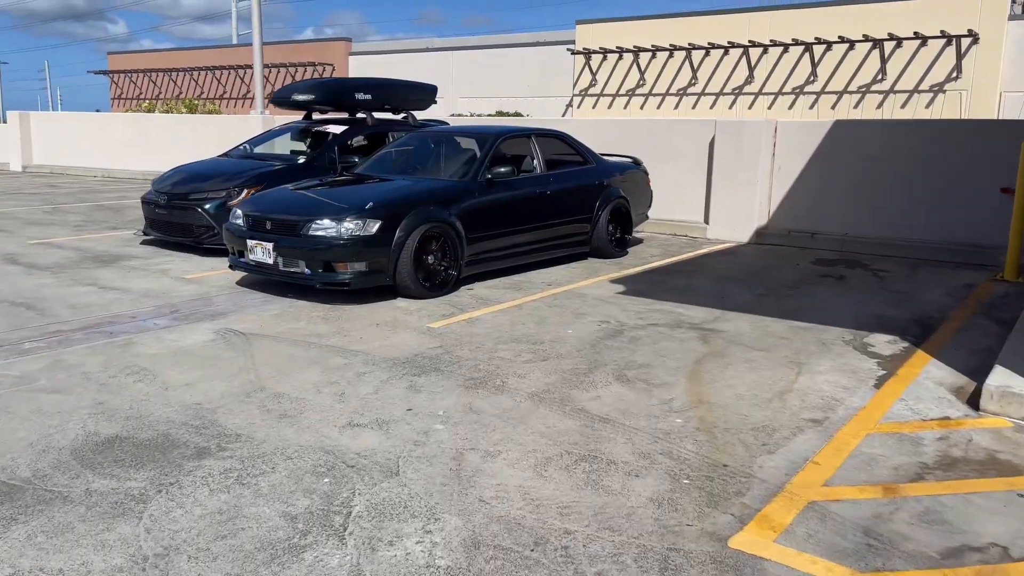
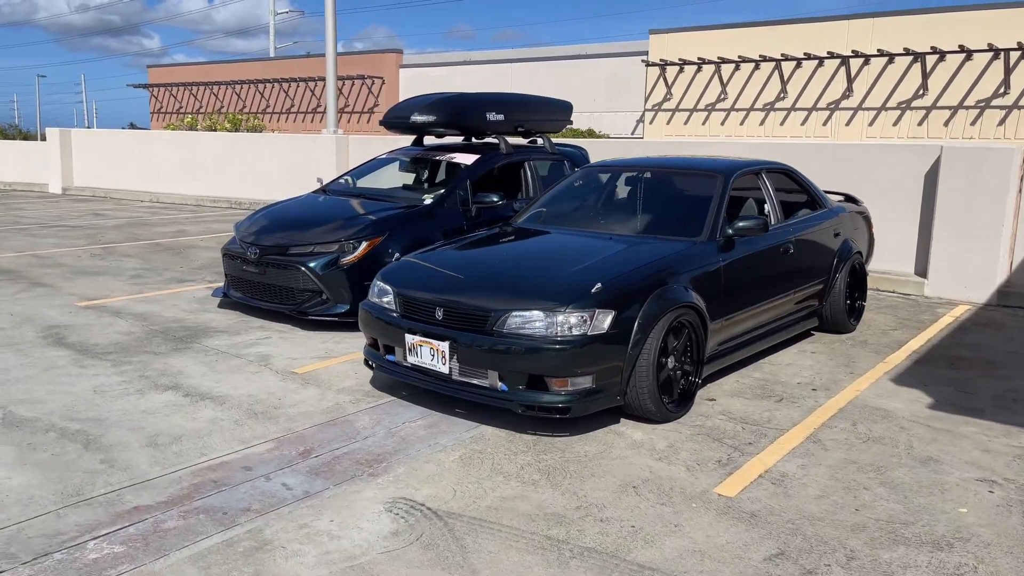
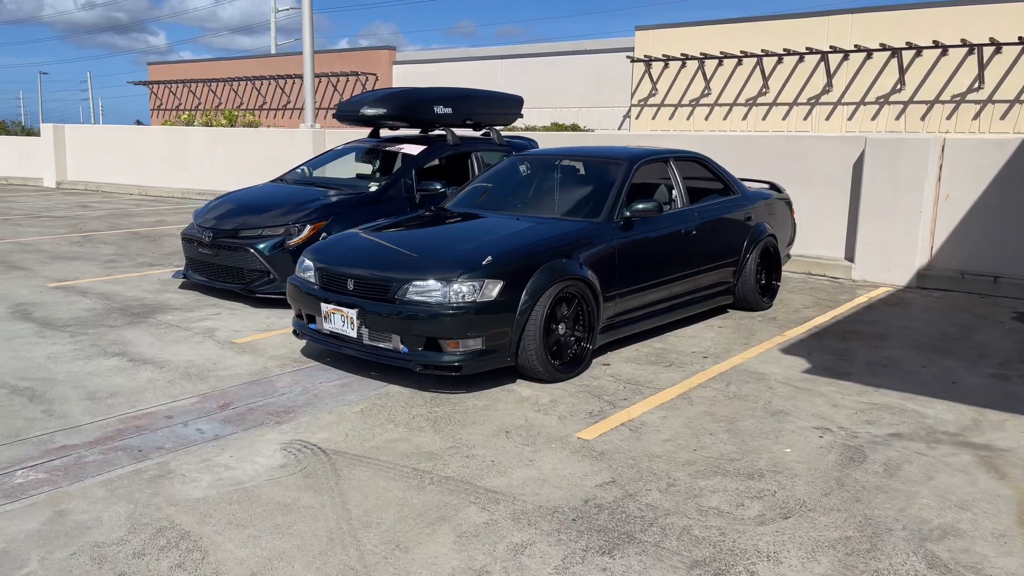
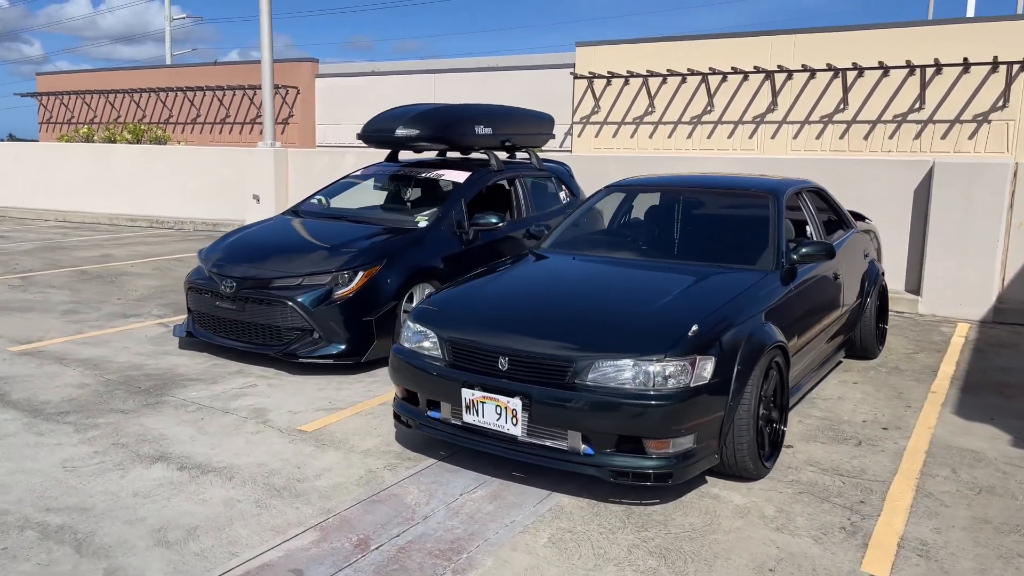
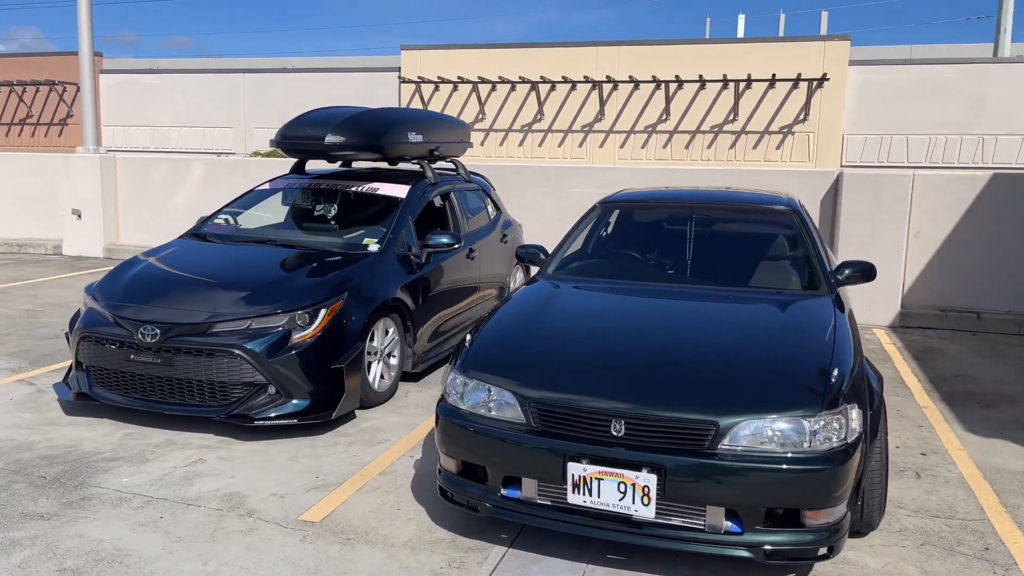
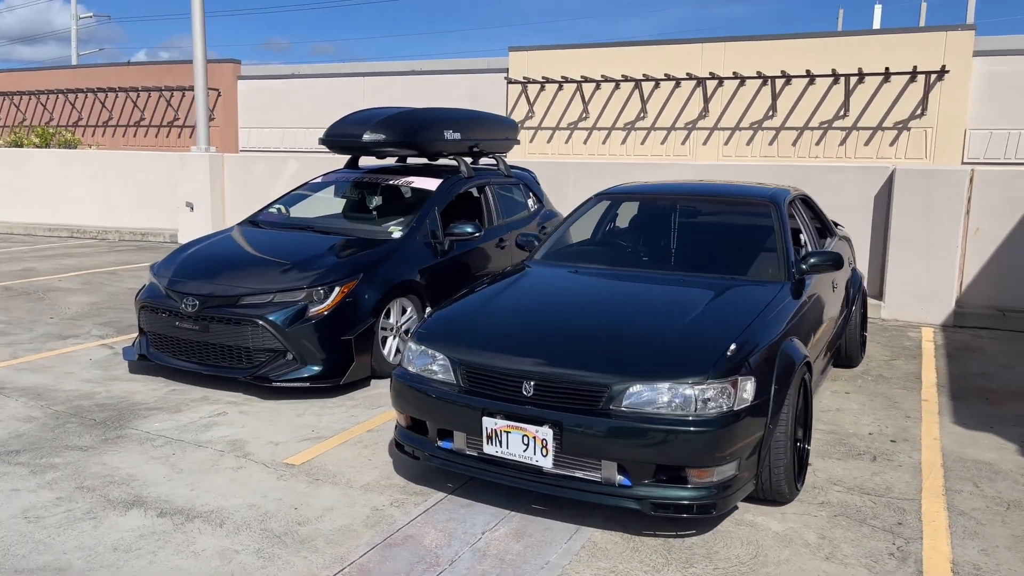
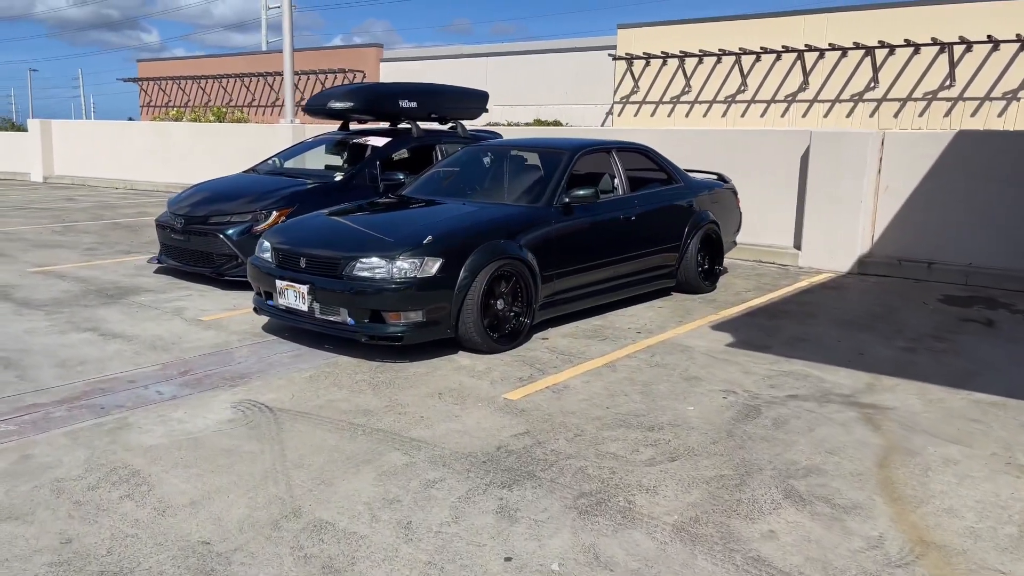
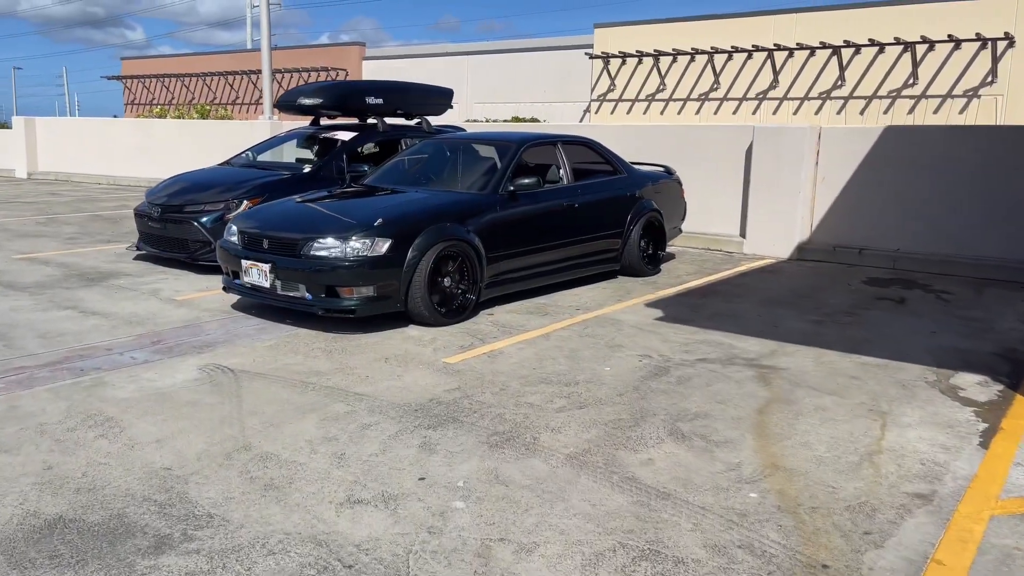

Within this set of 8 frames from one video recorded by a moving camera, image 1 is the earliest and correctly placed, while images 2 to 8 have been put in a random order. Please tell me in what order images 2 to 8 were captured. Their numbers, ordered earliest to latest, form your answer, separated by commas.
8, 7, 3, 2, 4, 6, 5
